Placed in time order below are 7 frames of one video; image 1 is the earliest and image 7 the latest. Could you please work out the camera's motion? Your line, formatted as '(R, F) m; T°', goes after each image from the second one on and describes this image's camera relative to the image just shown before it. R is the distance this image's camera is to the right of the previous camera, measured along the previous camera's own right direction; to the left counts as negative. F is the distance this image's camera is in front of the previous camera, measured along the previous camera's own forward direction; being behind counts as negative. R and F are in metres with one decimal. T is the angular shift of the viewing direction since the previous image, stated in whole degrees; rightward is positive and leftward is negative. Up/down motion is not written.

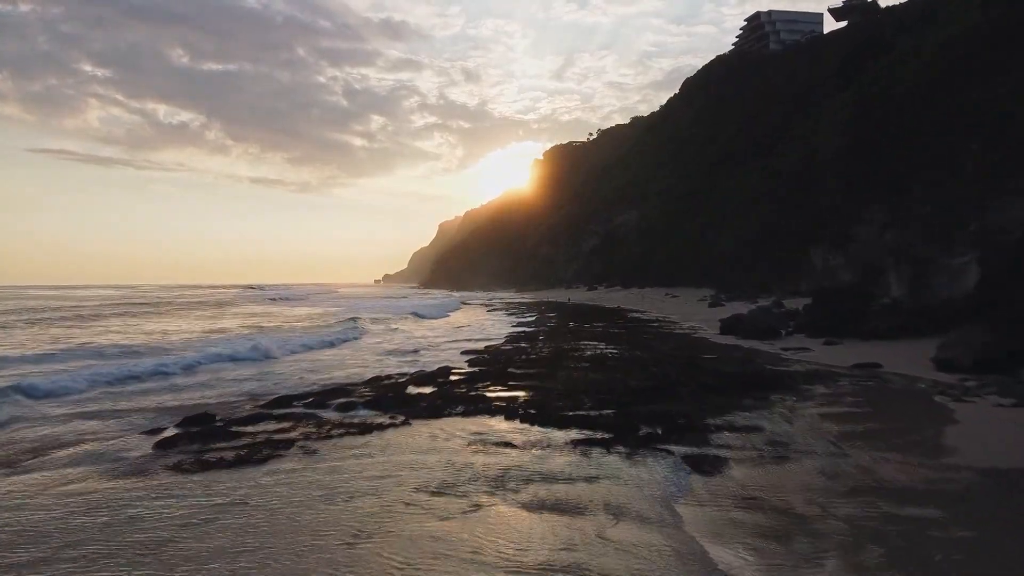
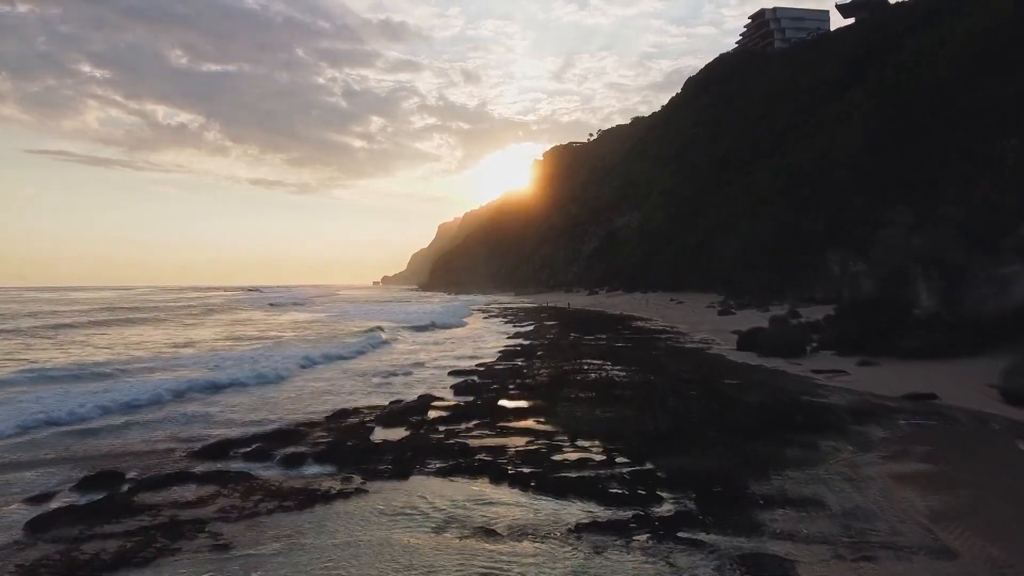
(+0.1, +1.4) m; 0°
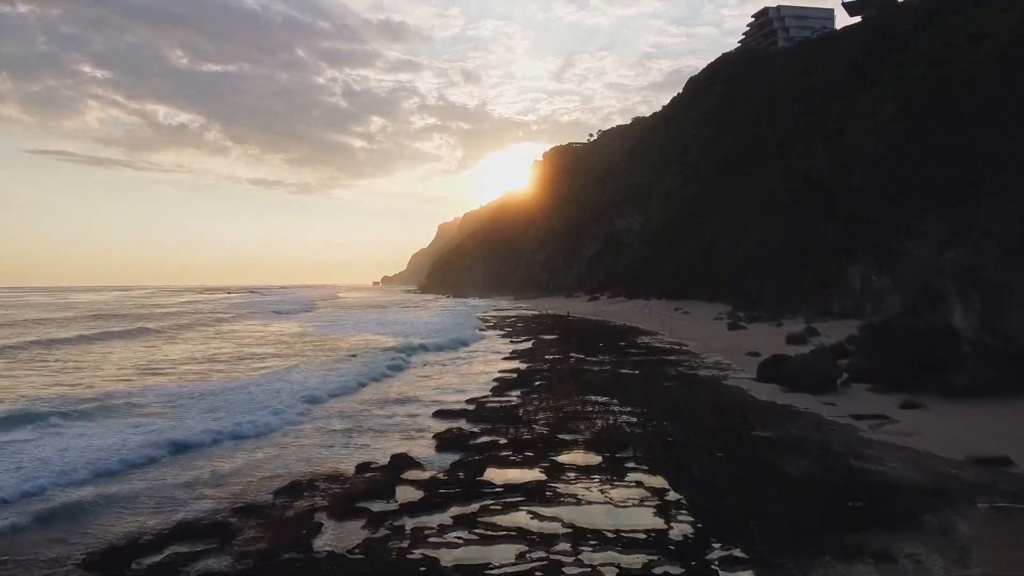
(+0.1, +1.3) m; 0°
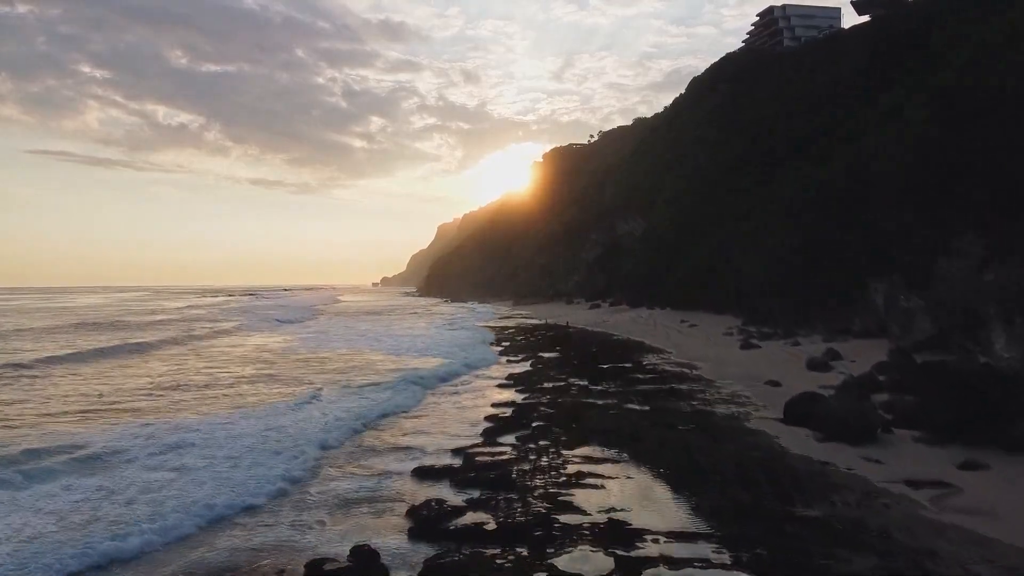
(+0.1, +1.4) m; 0°
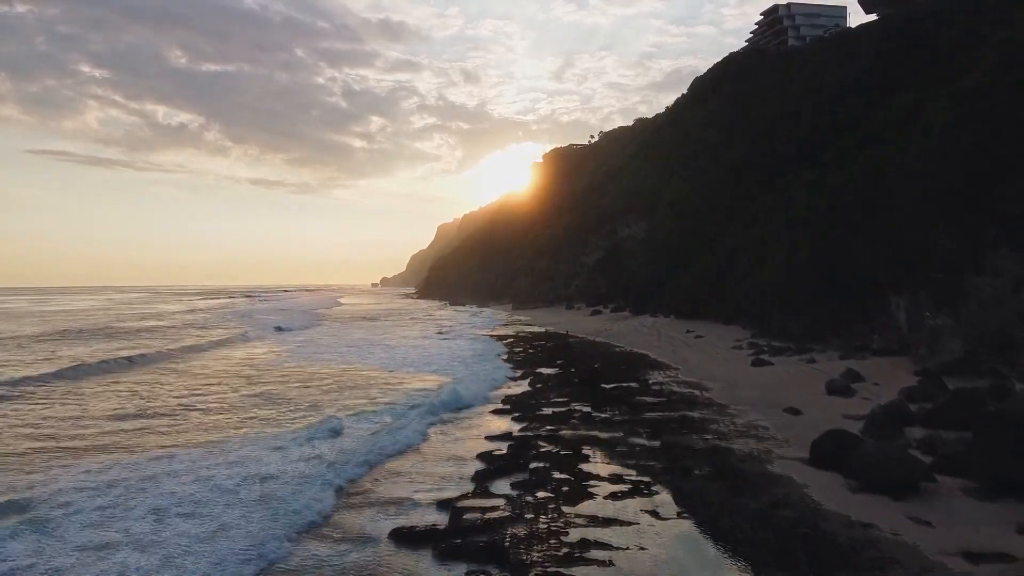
(+0.1, +1.1) m; 0°
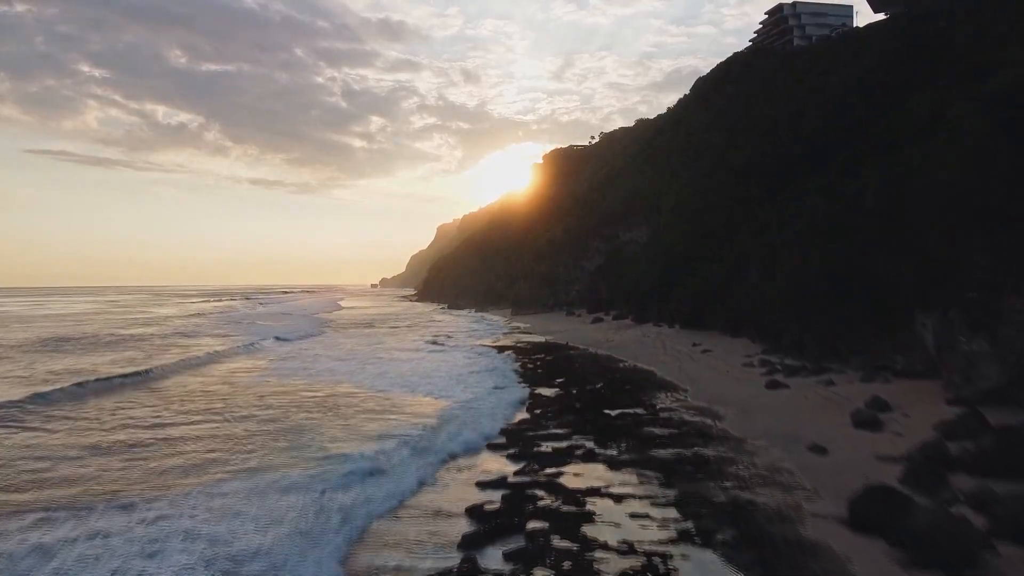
(+0.1, +1.2) m; 0°
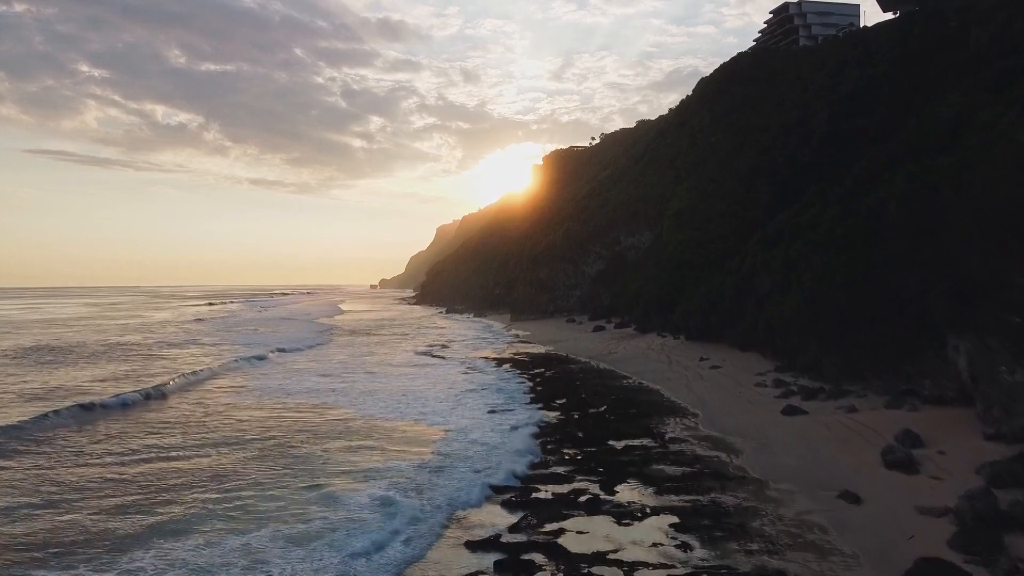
(+0.1, +1.2) m; 0°
